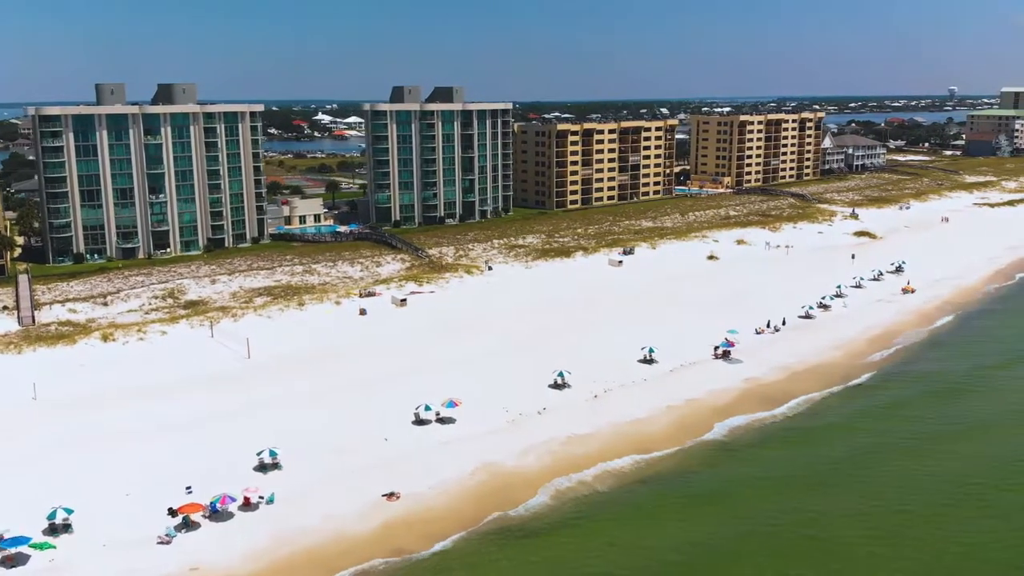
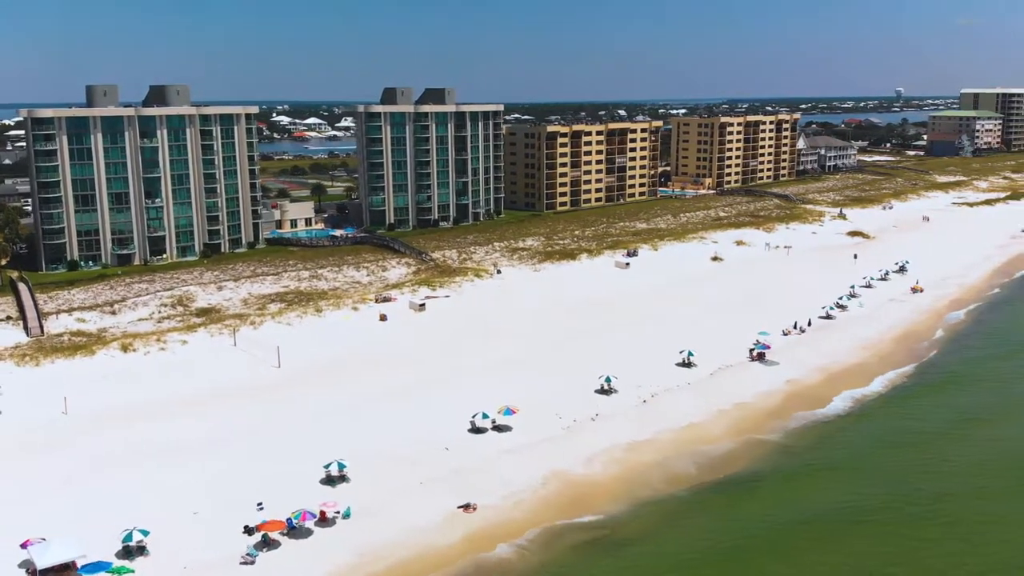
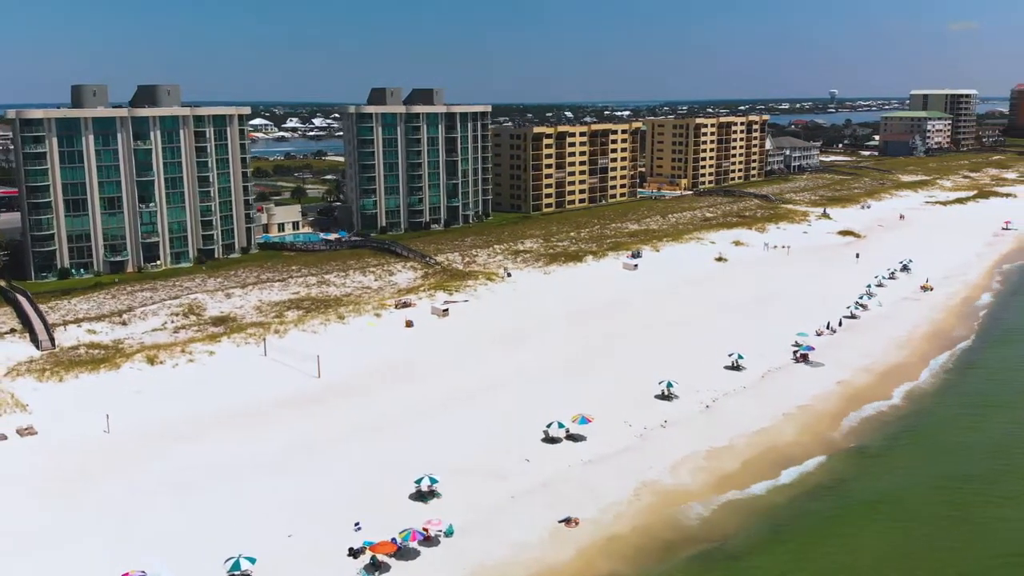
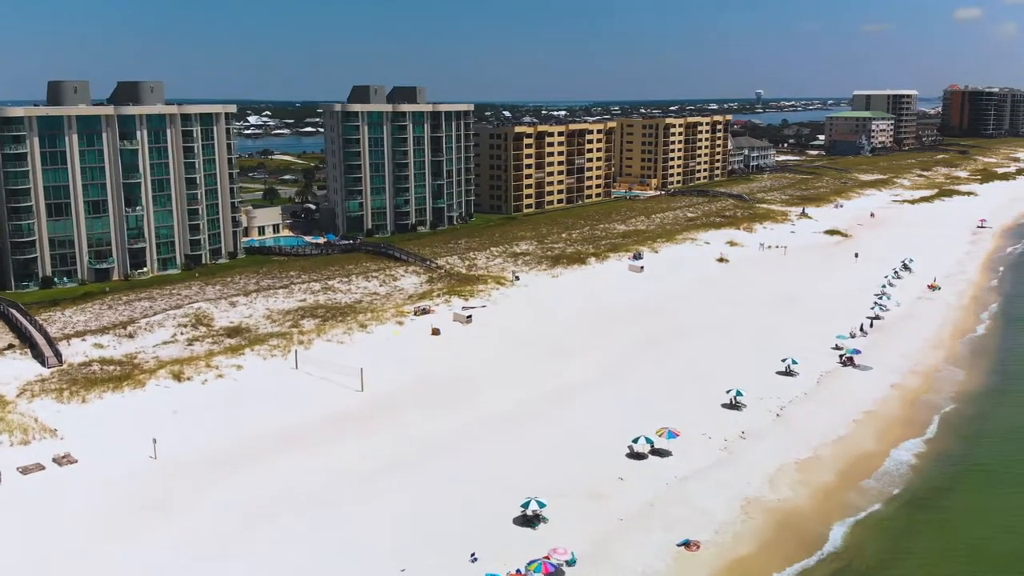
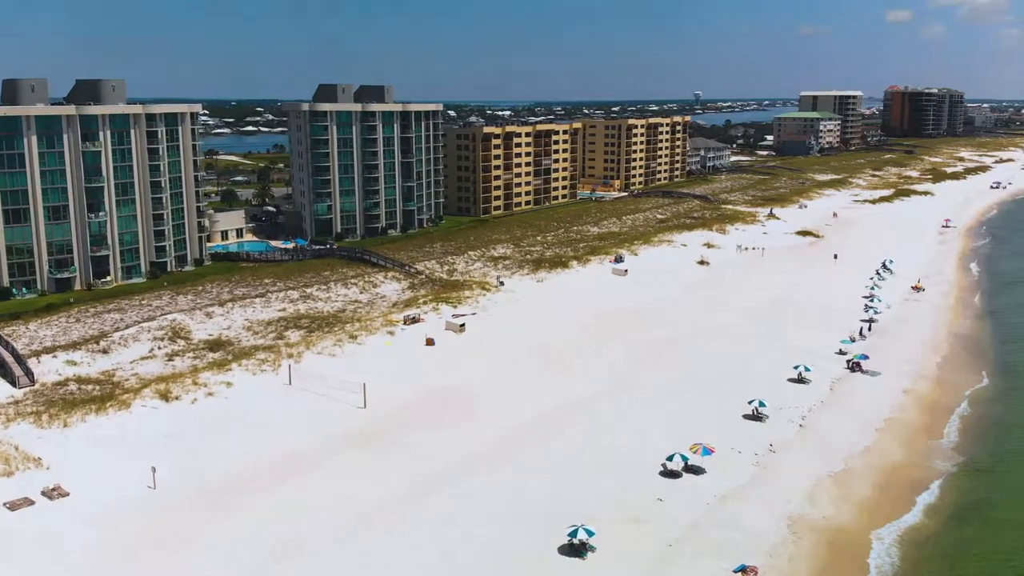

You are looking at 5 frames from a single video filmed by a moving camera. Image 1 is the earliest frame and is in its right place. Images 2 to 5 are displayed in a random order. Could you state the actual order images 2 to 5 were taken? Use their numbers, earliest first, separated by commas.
2, 3, 4, 5
